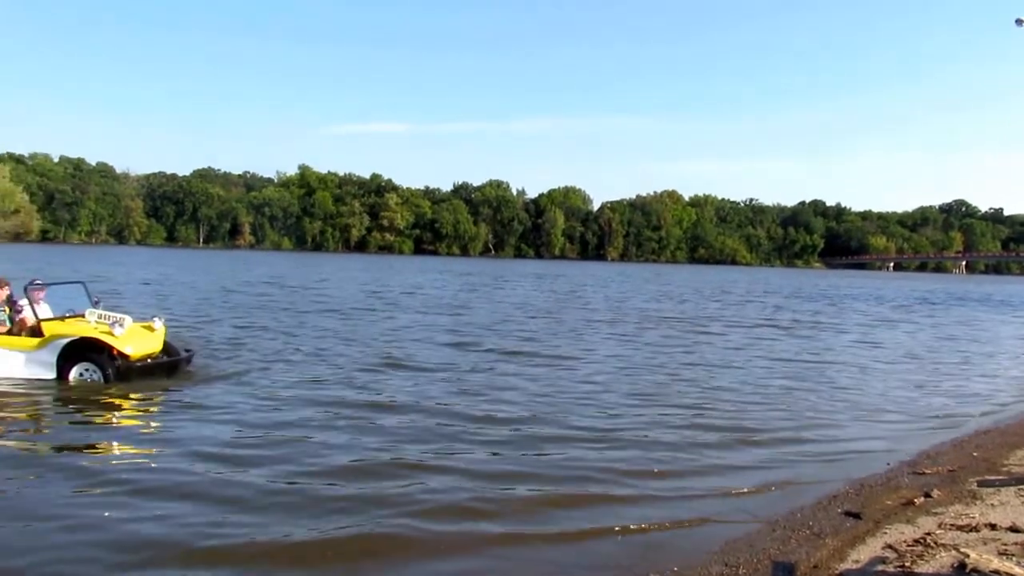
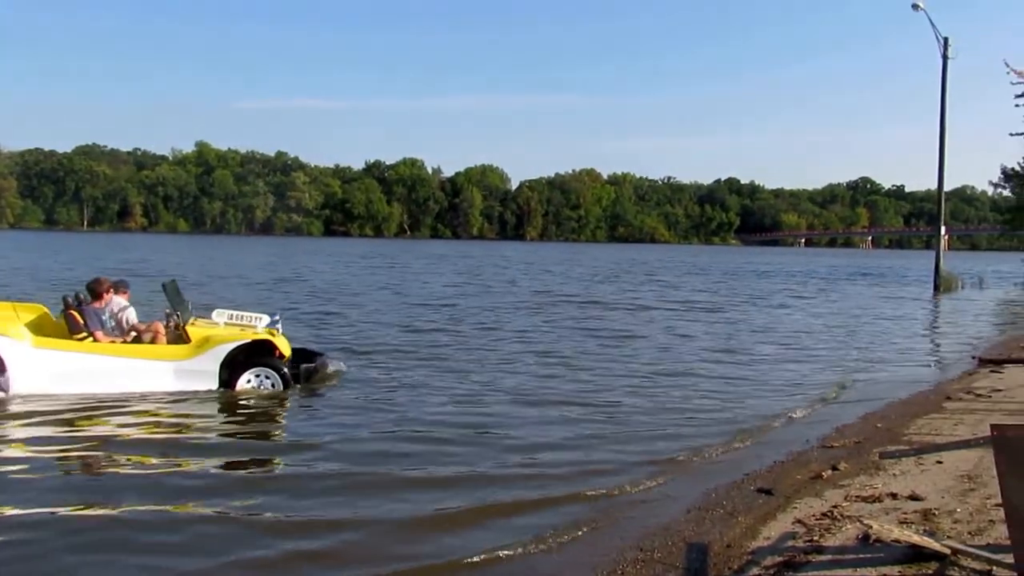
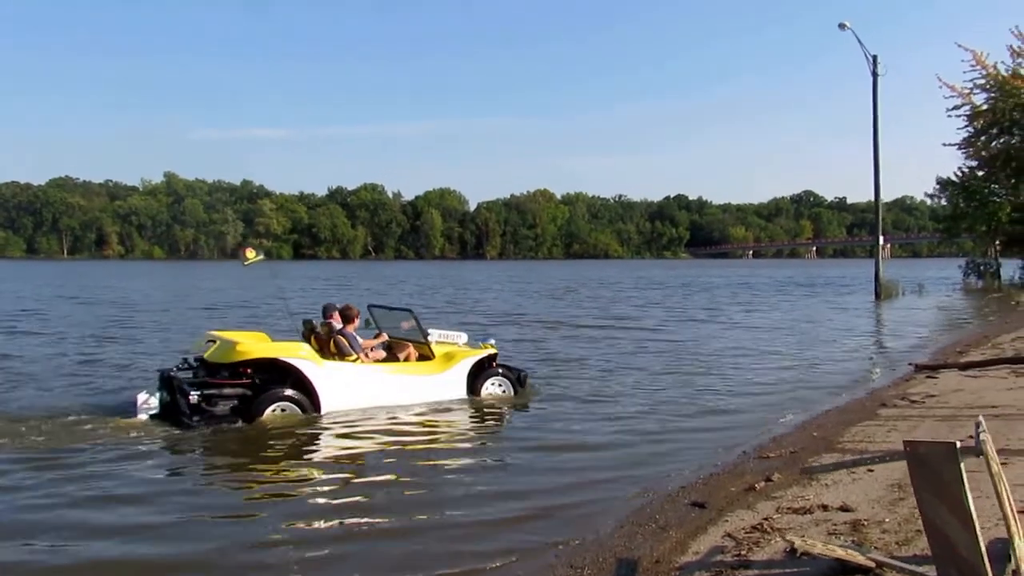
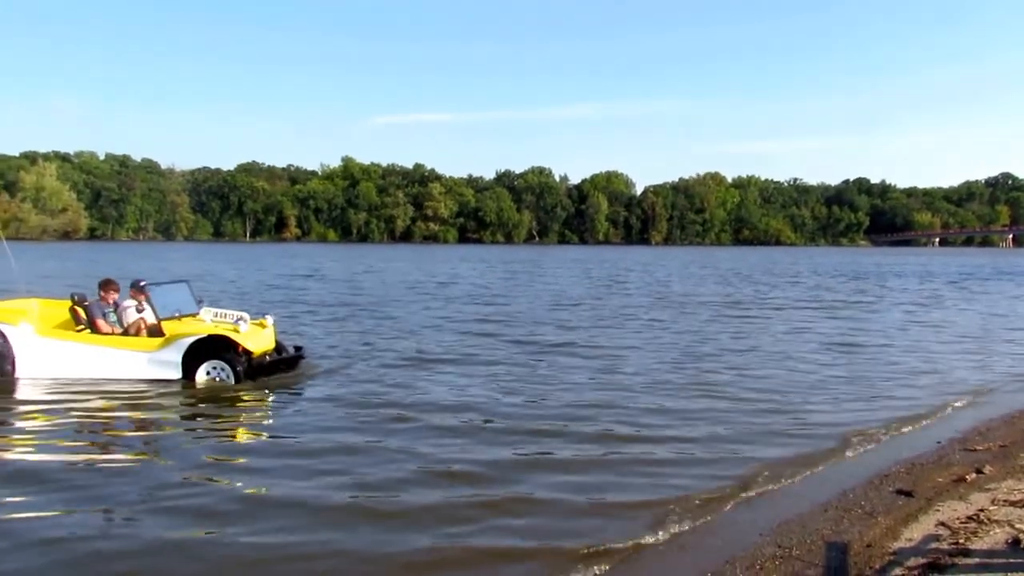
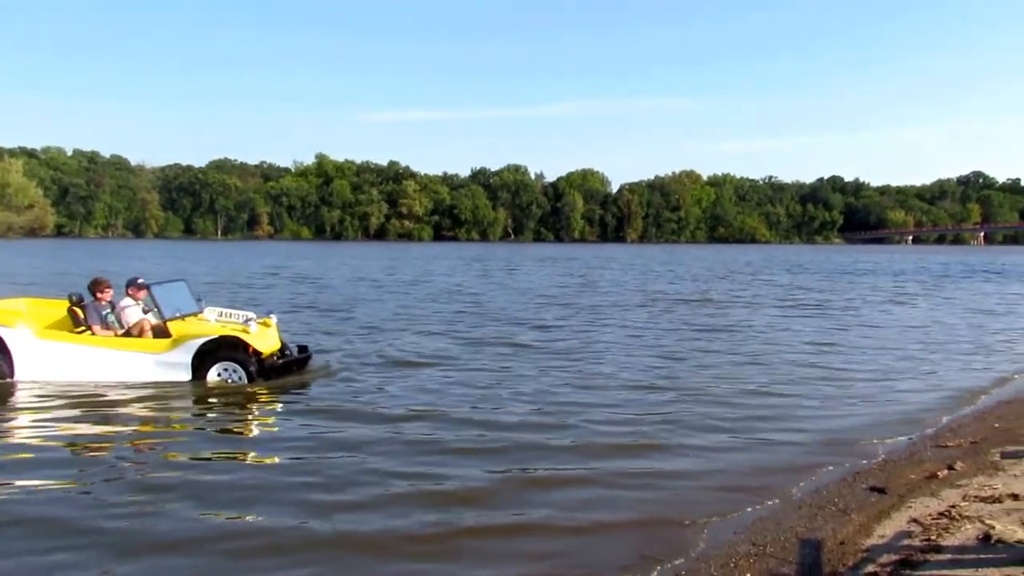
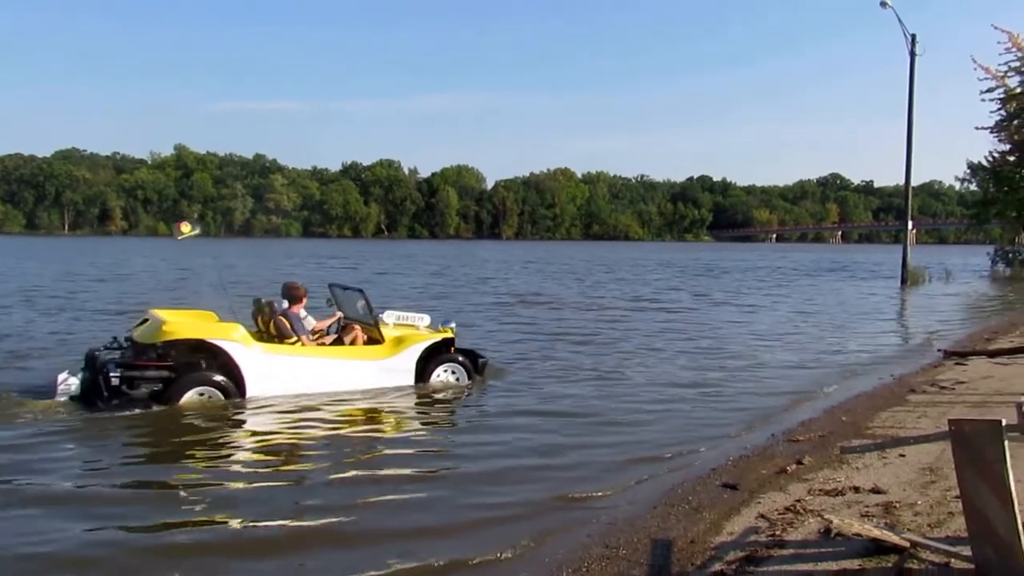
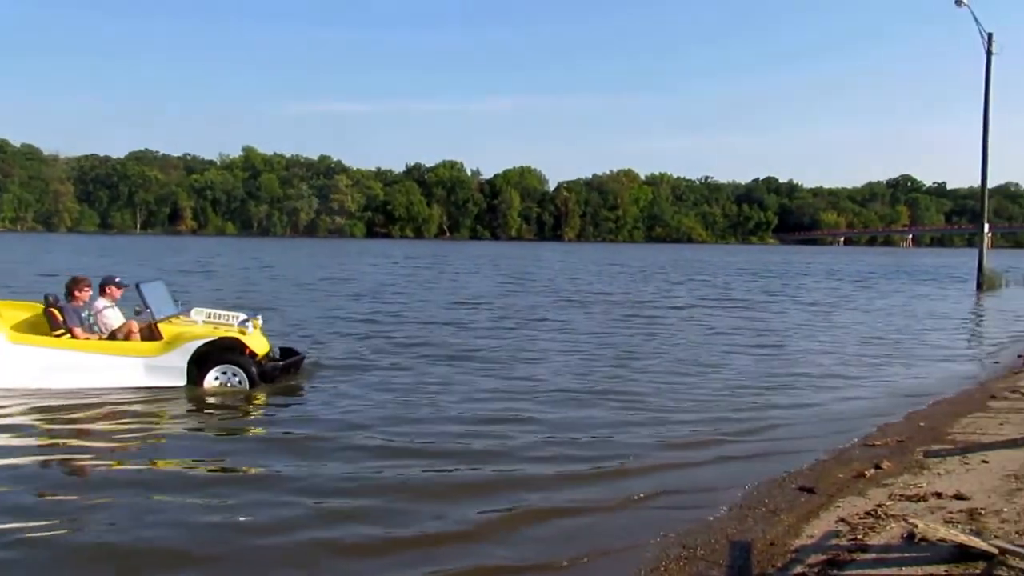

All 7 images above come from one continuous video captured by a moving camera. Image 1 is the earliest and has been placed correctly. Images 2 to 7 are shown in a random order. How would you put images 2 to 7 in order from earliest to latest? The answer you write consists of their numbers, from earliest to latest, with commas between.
4, 5, 7, 2, 6, 3
